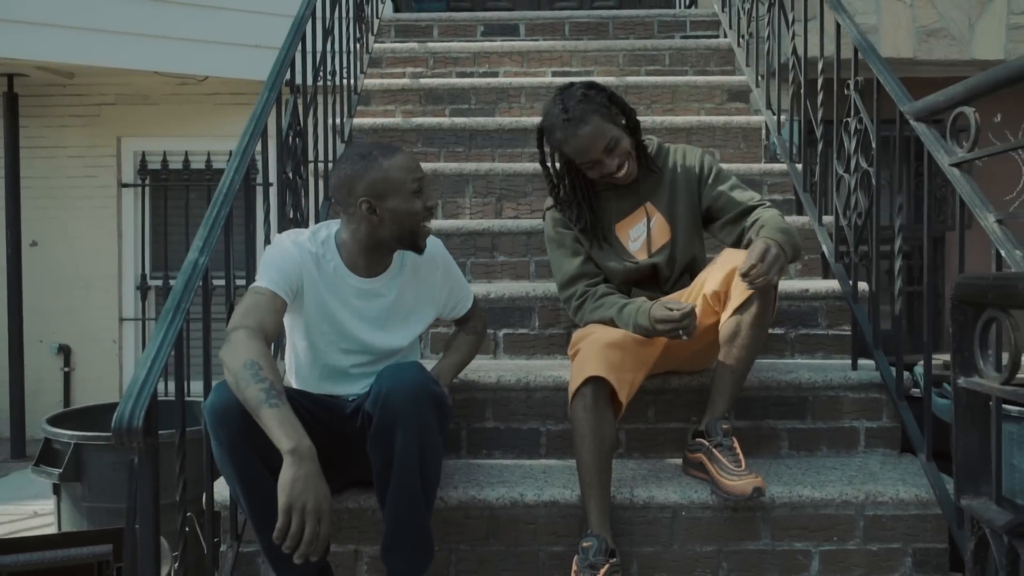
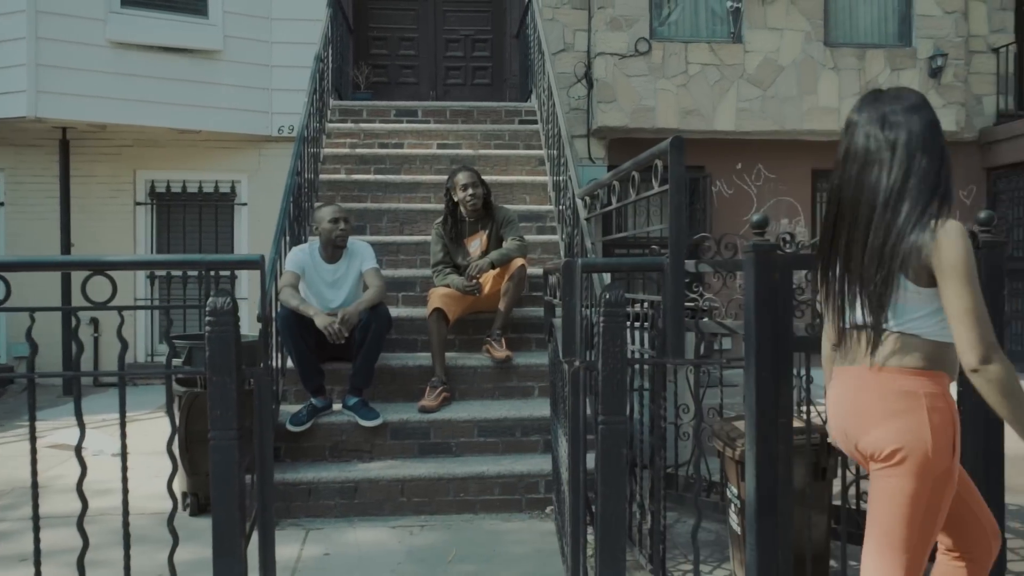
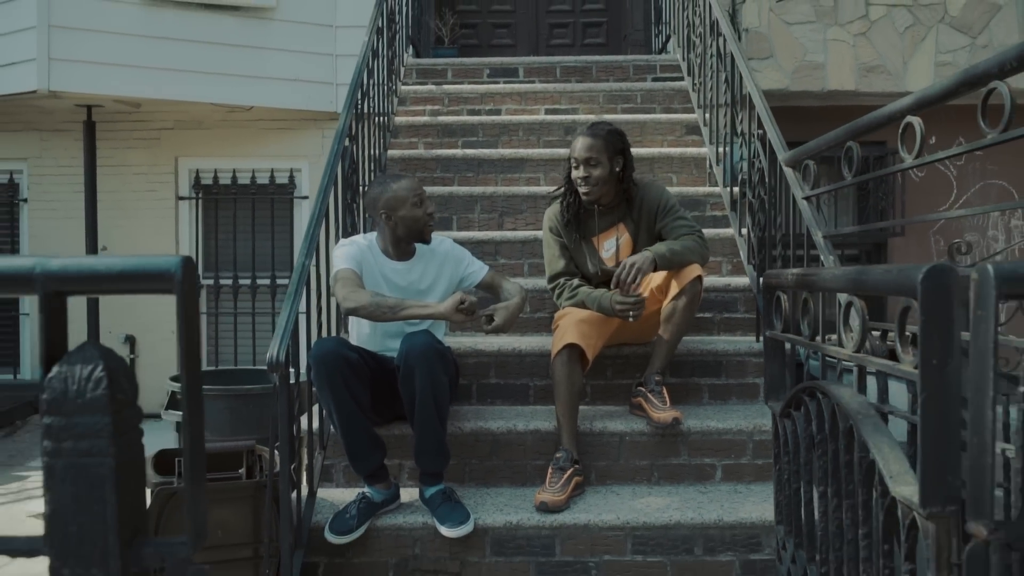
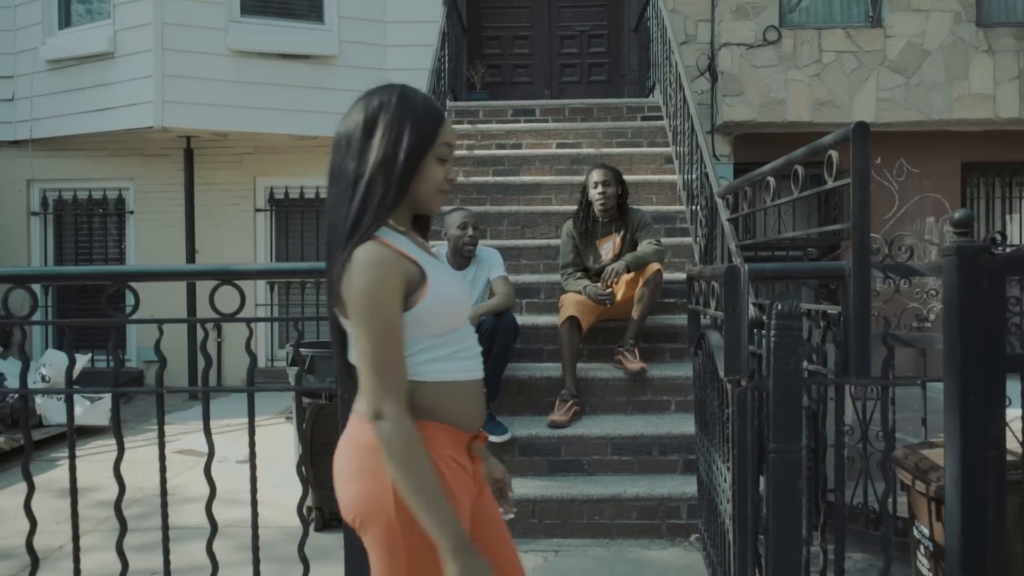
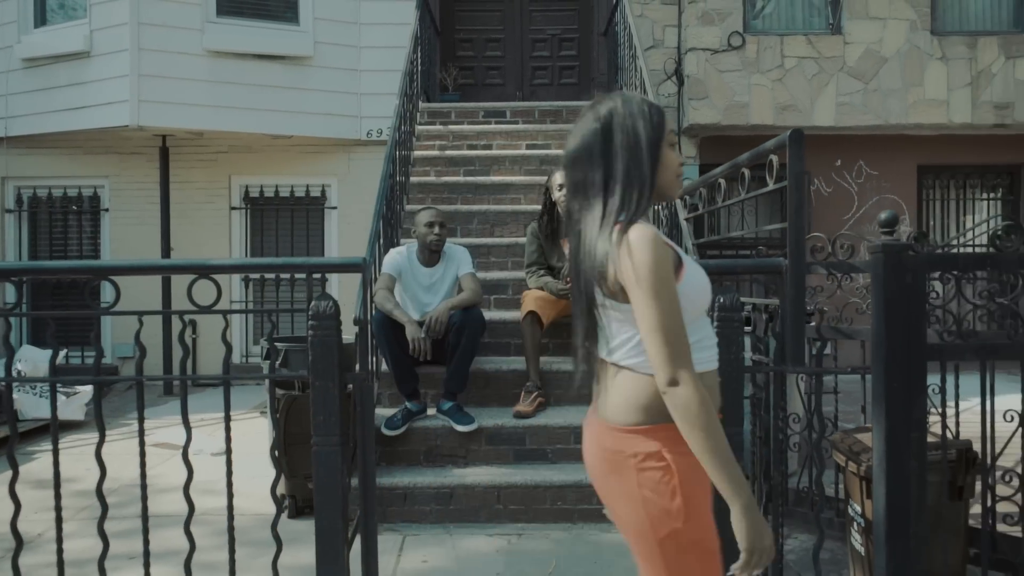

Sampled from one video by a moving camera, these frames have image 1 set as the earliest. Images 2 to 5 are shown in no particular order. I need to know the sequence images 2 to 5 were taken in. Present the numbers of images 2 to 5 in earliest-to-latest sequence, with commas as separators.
3, 4, 5, 2
